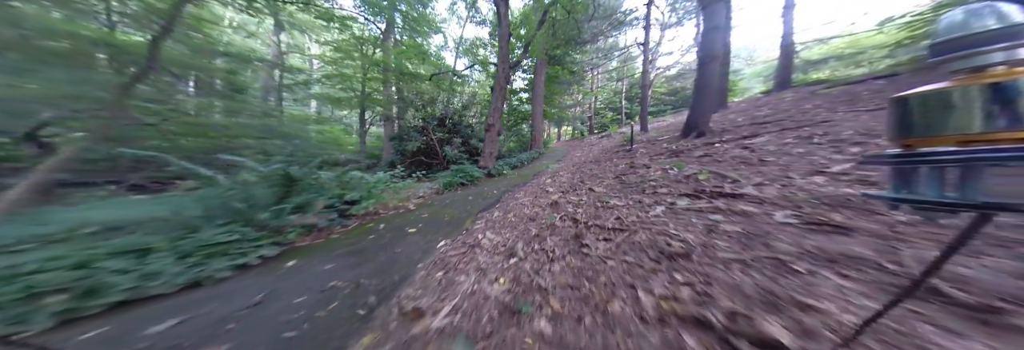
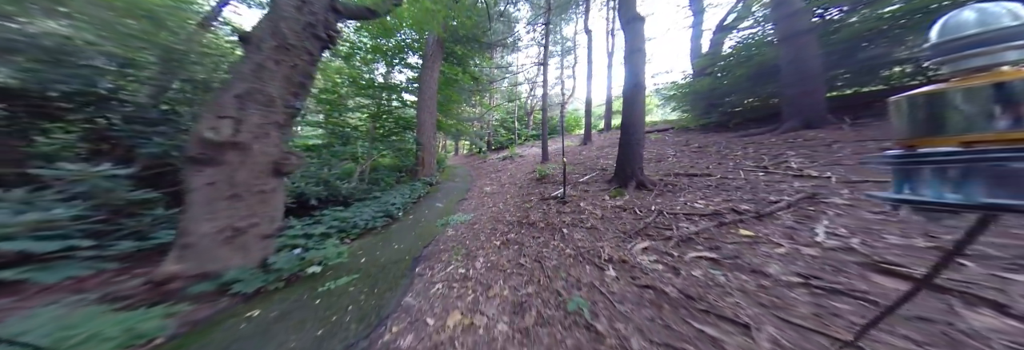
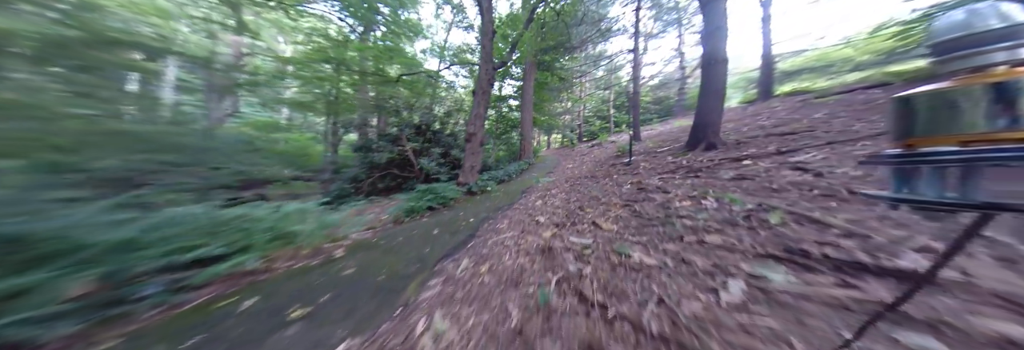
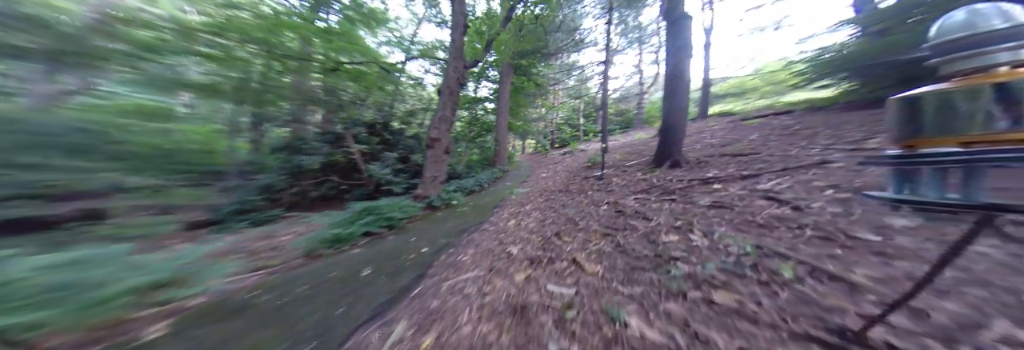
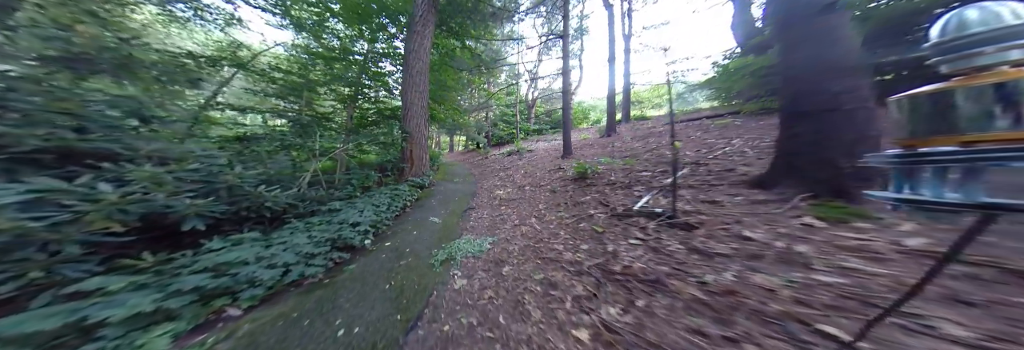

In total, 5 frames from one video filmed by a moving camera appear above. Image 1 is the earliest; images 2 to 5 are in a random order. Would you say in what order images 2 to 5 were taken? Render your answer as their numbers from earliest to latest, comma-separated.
3, 4, 2, 5
